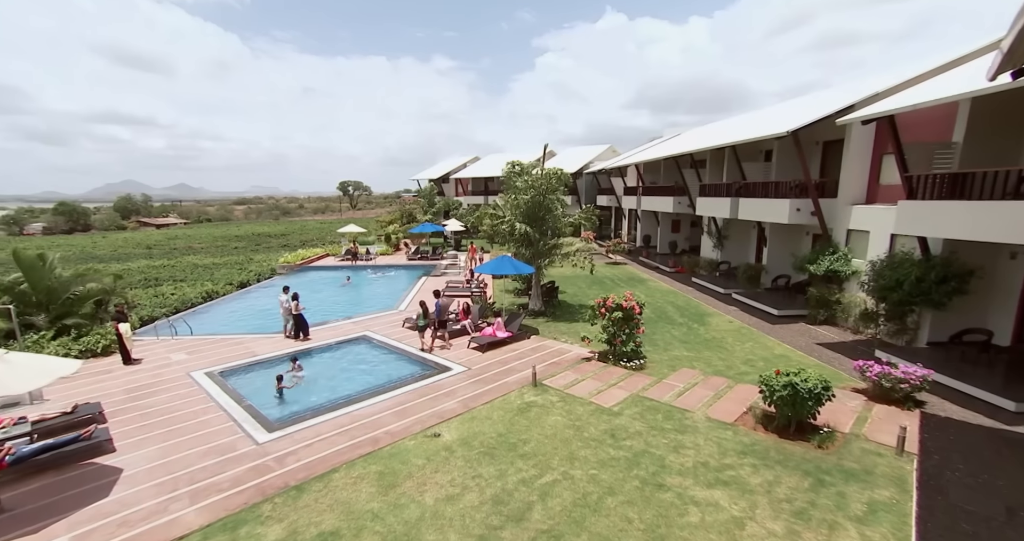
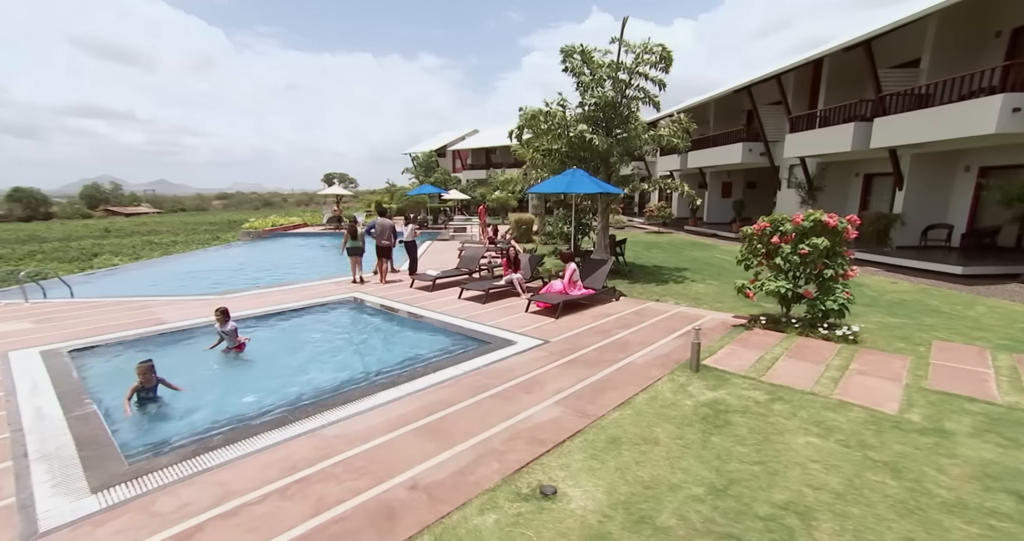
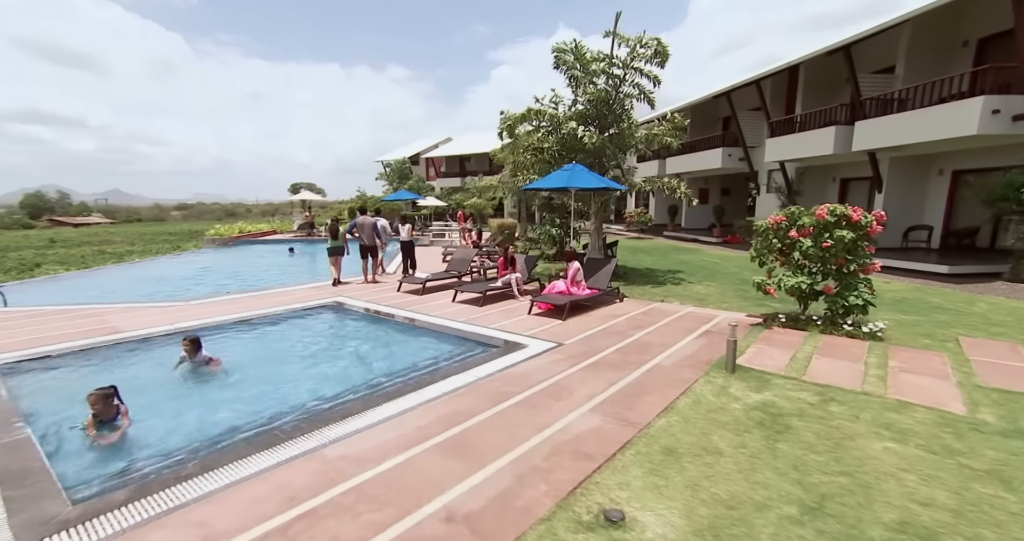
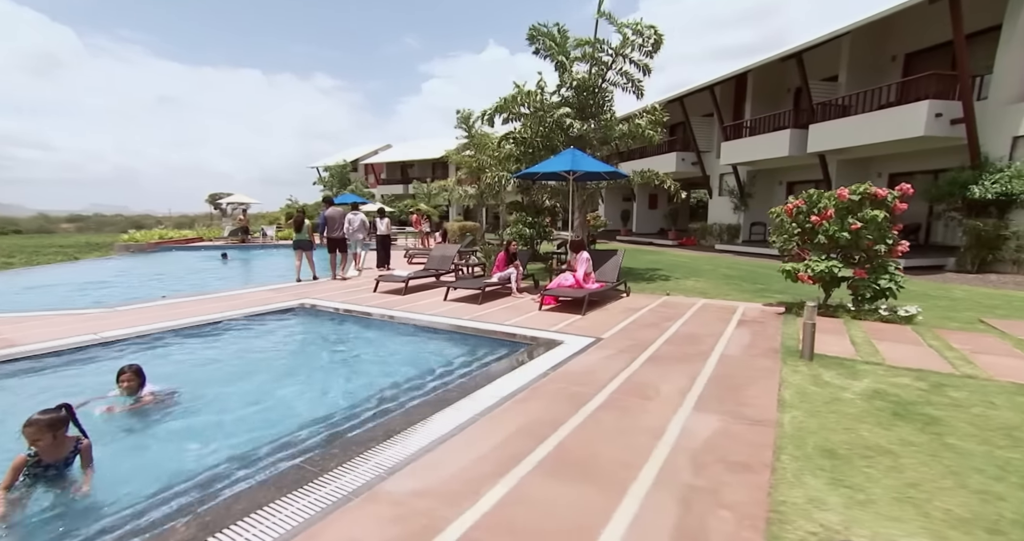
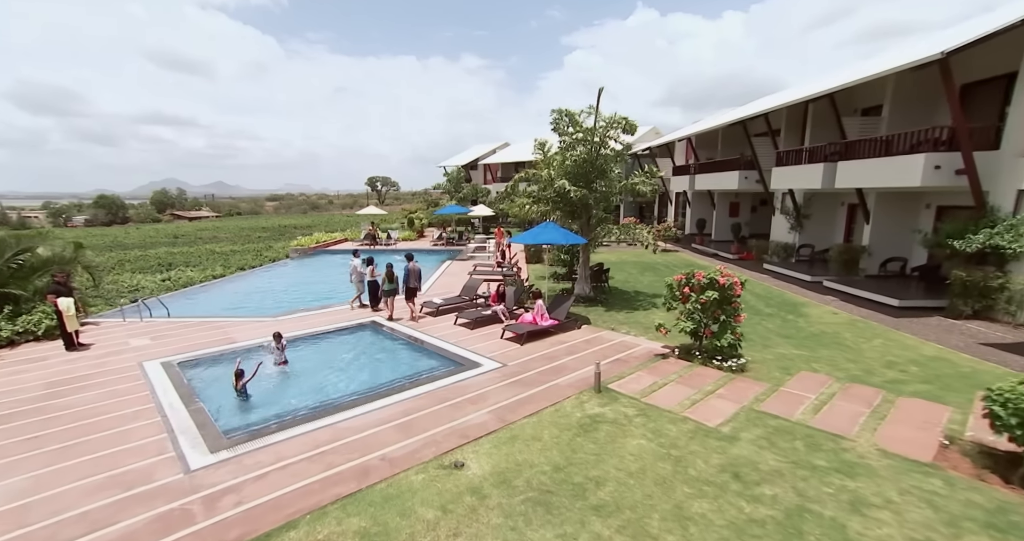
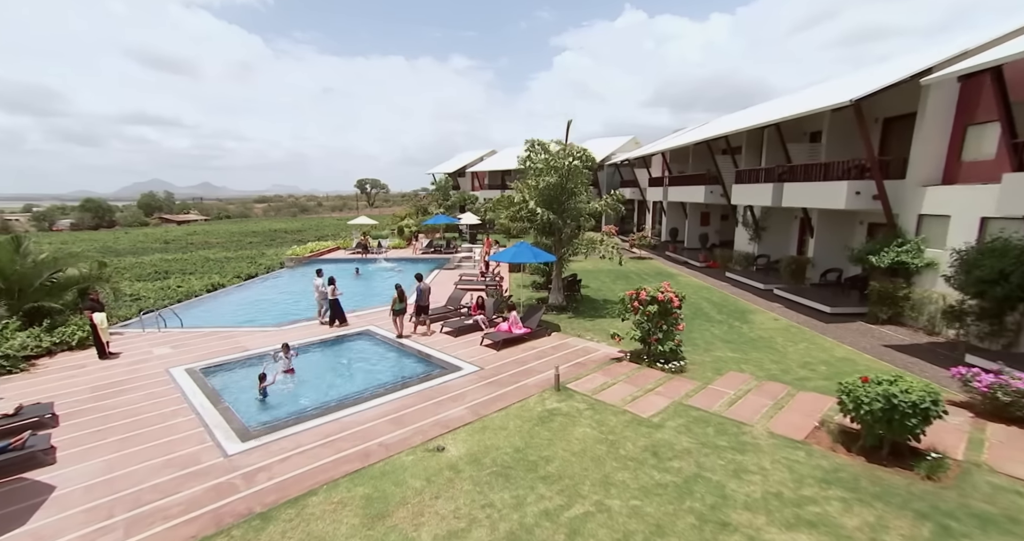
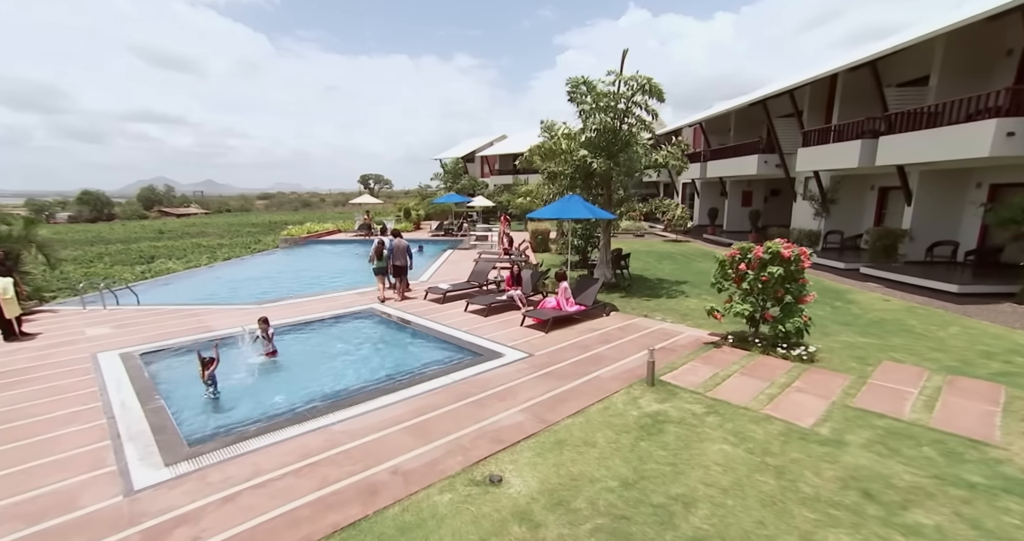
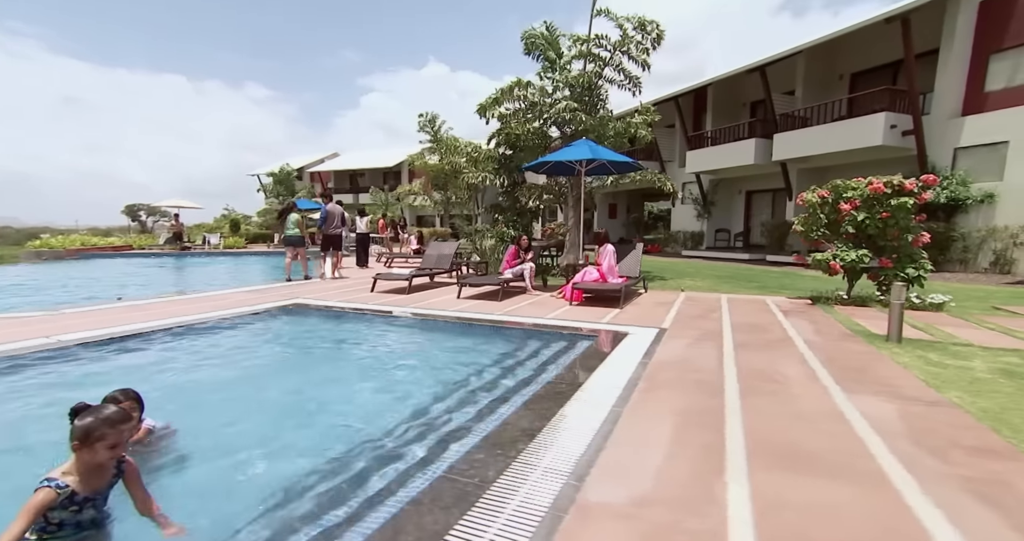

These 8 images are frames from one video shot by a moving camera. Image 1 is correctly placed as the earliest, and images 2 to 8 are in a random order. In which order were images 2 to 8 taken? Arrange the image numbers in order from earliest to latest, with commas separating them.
6, 5, 7, 2, 3, 4, 8
